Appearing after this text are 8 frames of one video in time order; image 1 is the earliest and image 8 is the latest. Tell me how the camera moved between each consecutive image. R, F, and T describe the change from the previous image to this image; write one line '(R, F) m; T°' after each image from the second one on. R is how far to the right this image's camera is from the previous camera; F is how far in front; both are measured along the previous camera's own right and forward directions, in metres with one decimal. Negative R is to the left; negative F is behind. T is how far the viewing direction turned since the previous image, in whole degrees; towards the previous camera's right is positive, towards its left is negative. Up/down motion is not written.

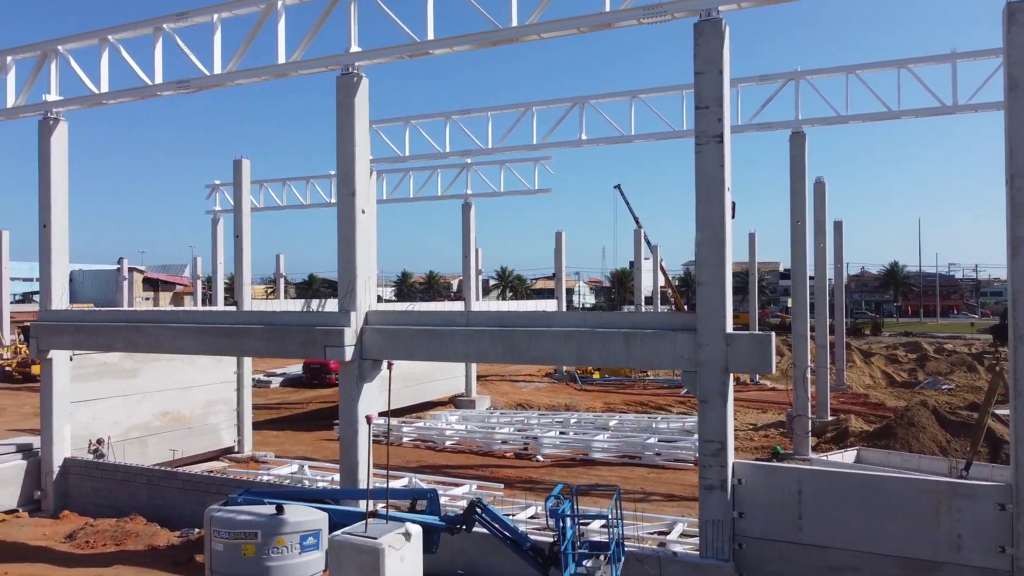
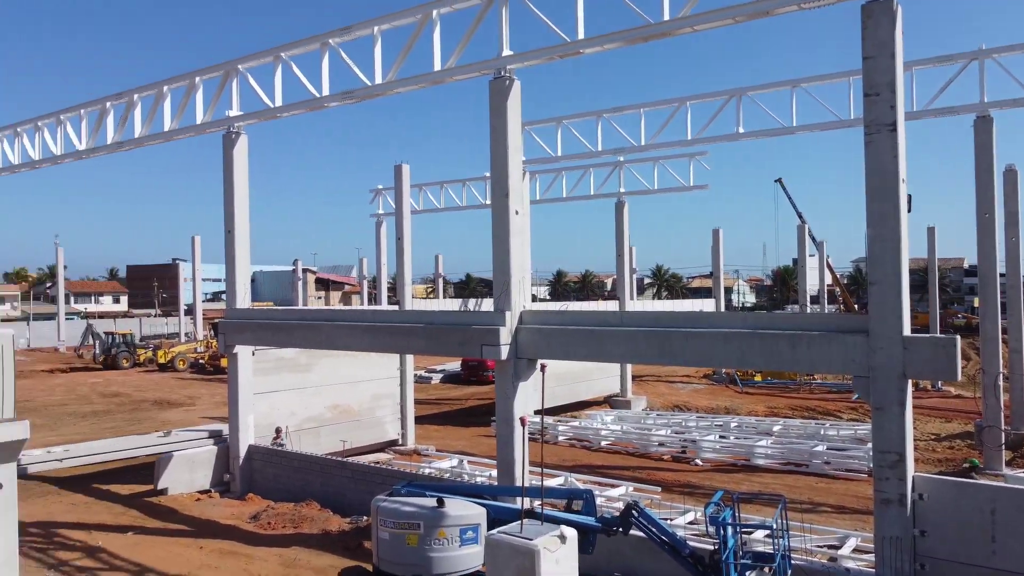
(0.0, 0.0) m; -14°
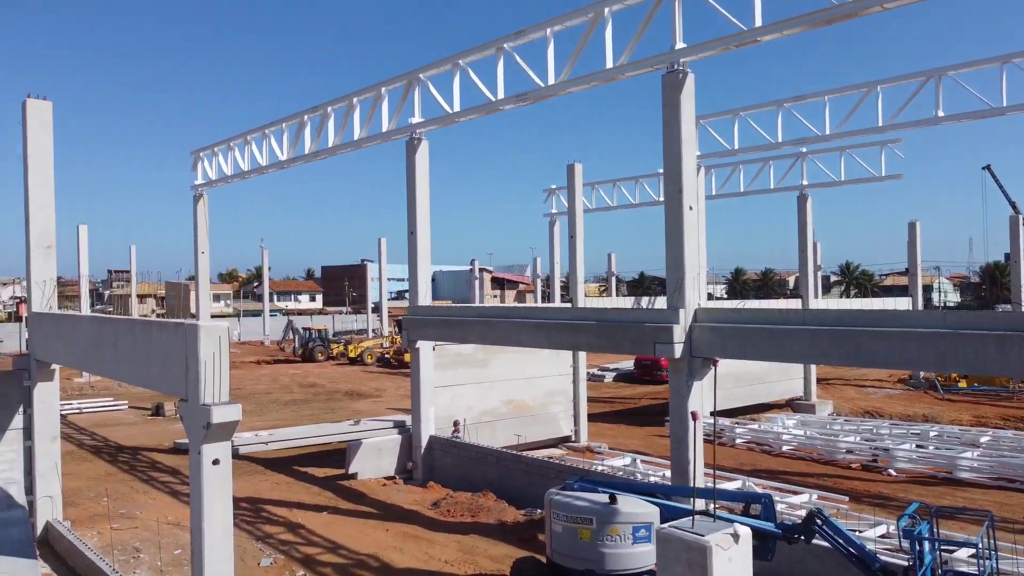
(0.0, -0.1) m; -15°
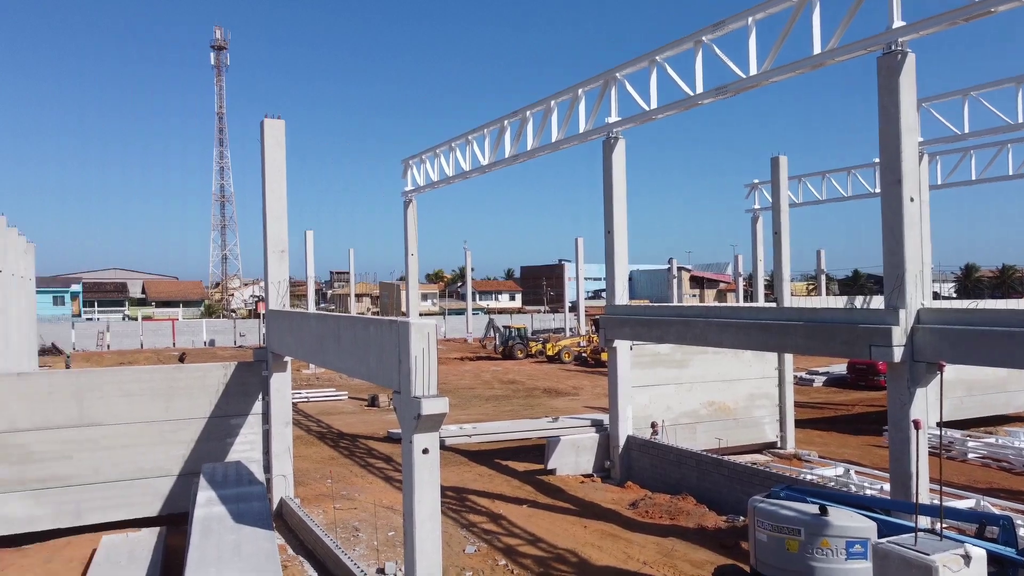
(0.0, -0.2) m; -18°
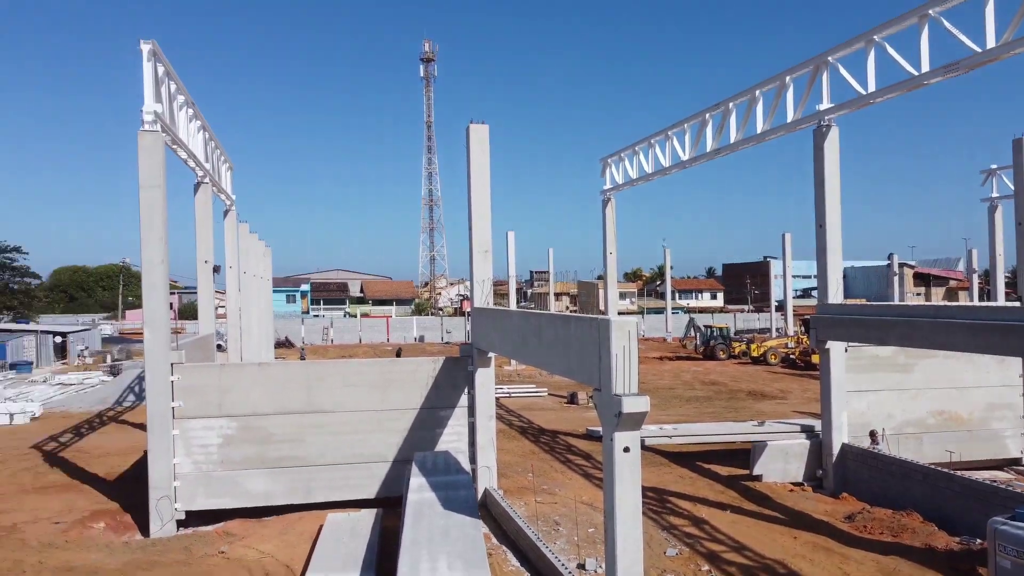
(+0.1, -0.5) m; -18°
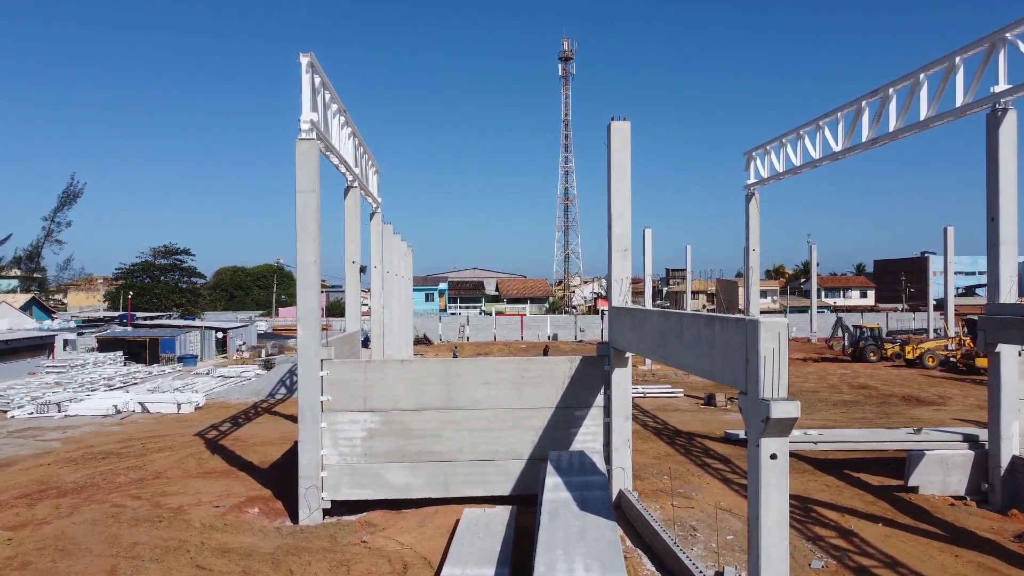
(-0.1, -0.2) m; -11°
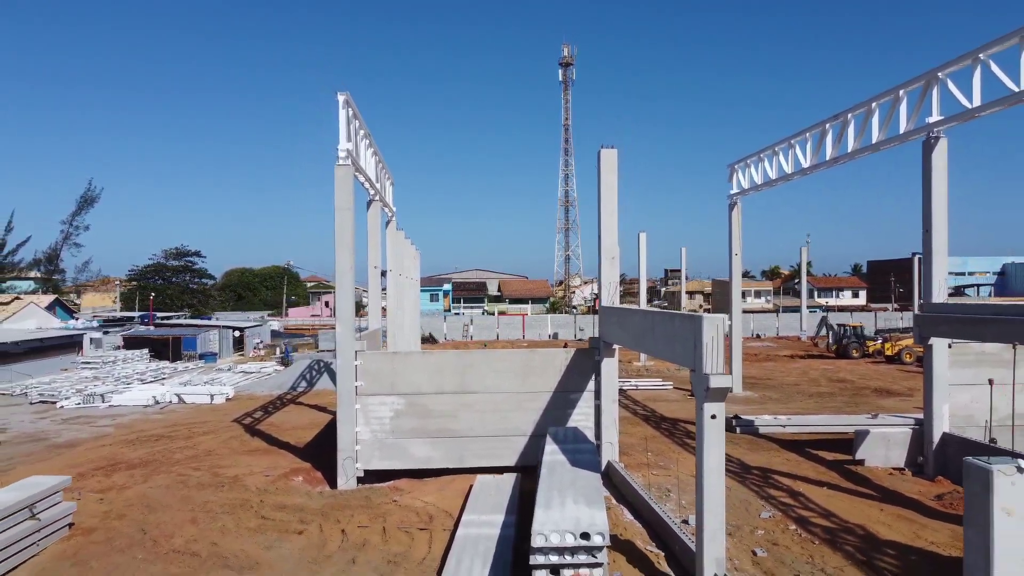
(-0.1, -1.6) m; 0°
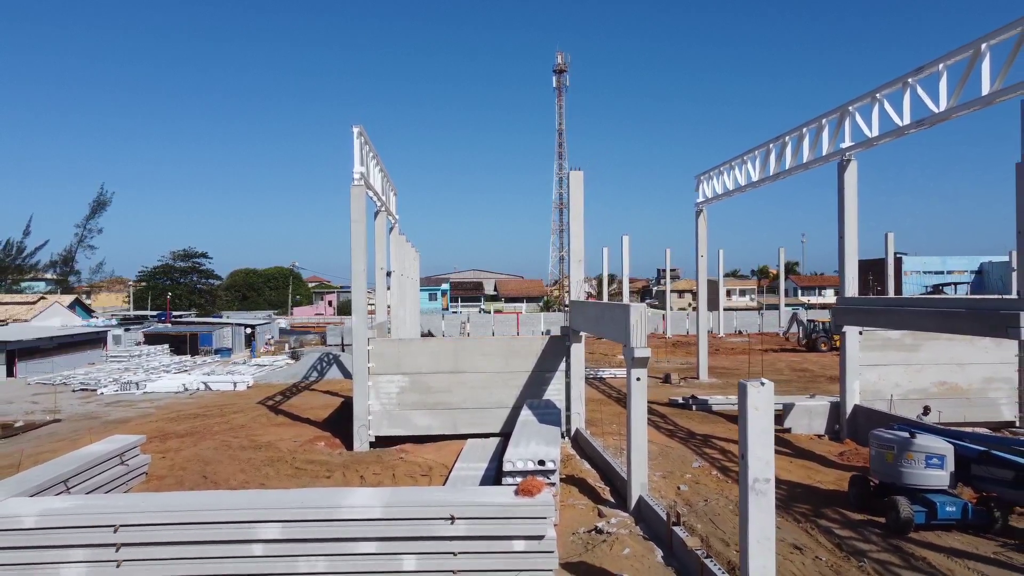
(+0.3, -2.3) m; 0°
